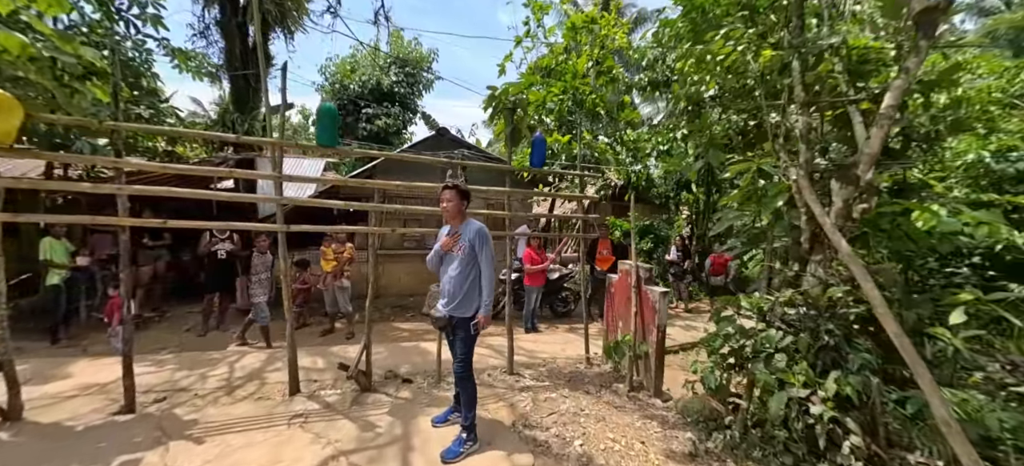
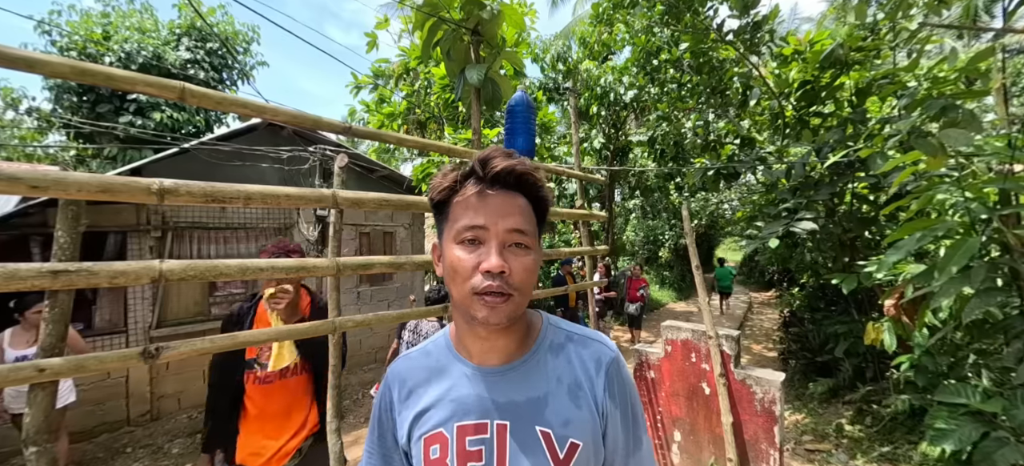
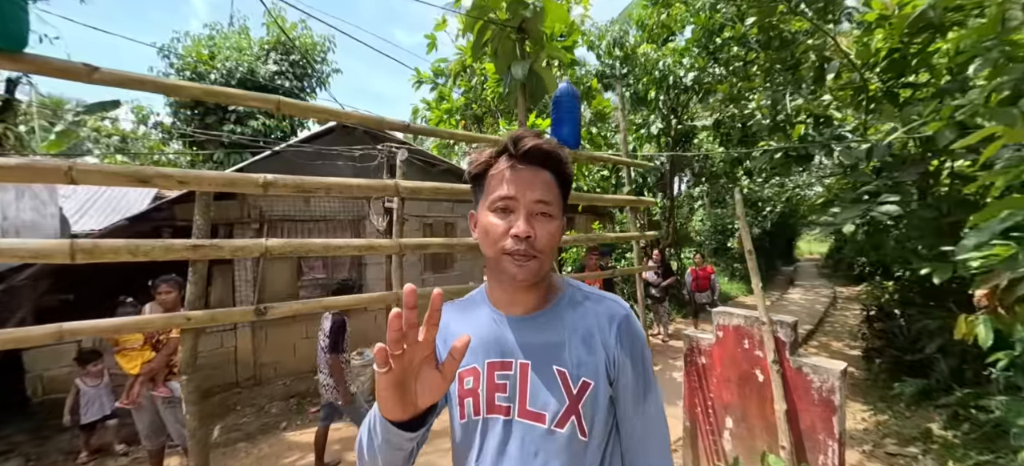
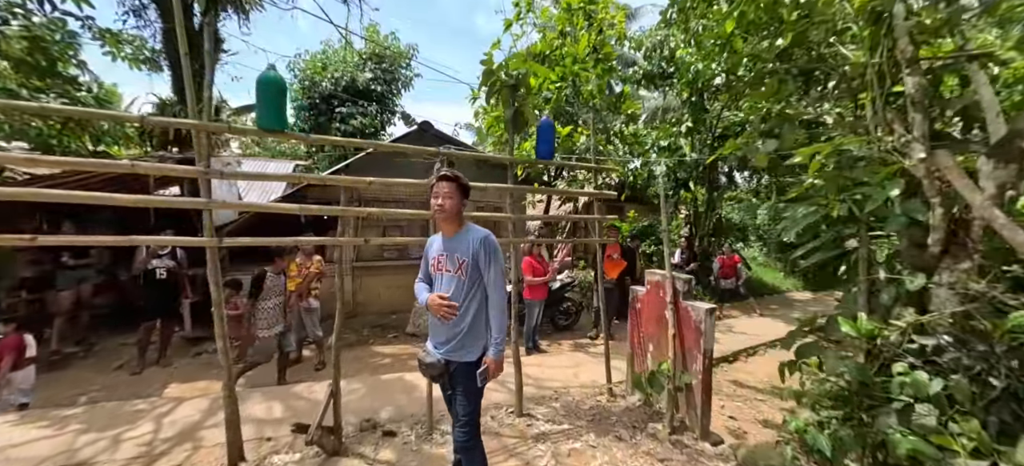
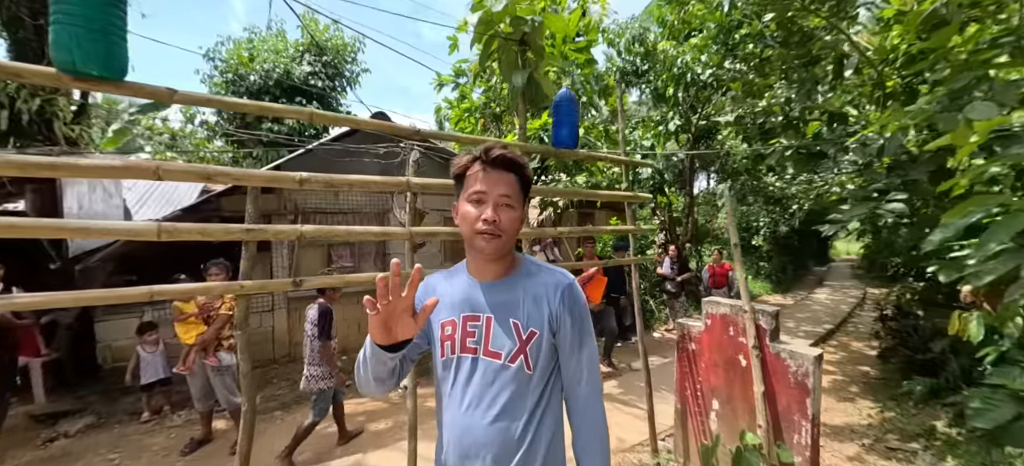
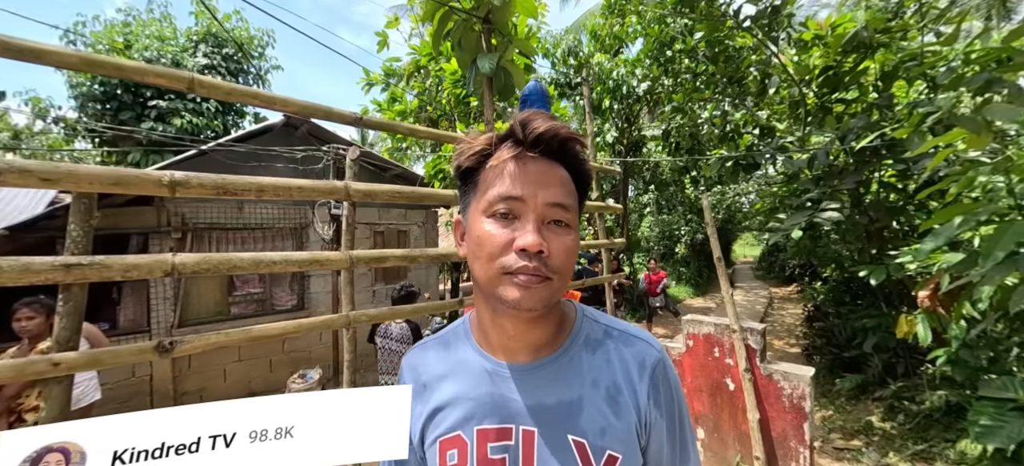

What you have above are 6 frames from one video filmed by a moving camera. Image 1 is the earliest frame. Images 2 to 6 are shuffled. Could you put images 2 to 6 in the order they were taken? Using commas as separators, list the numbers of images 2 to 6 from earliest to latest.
4, 5, 3, 6, 2
